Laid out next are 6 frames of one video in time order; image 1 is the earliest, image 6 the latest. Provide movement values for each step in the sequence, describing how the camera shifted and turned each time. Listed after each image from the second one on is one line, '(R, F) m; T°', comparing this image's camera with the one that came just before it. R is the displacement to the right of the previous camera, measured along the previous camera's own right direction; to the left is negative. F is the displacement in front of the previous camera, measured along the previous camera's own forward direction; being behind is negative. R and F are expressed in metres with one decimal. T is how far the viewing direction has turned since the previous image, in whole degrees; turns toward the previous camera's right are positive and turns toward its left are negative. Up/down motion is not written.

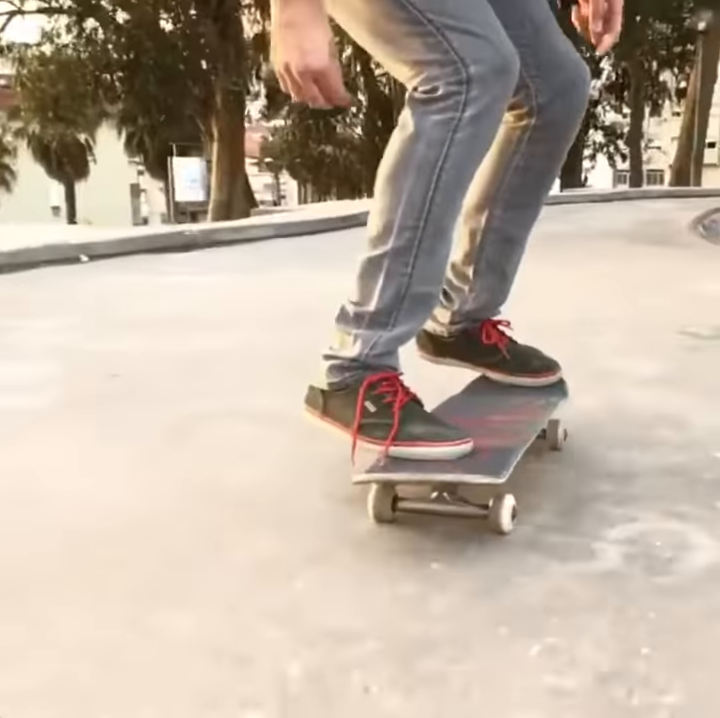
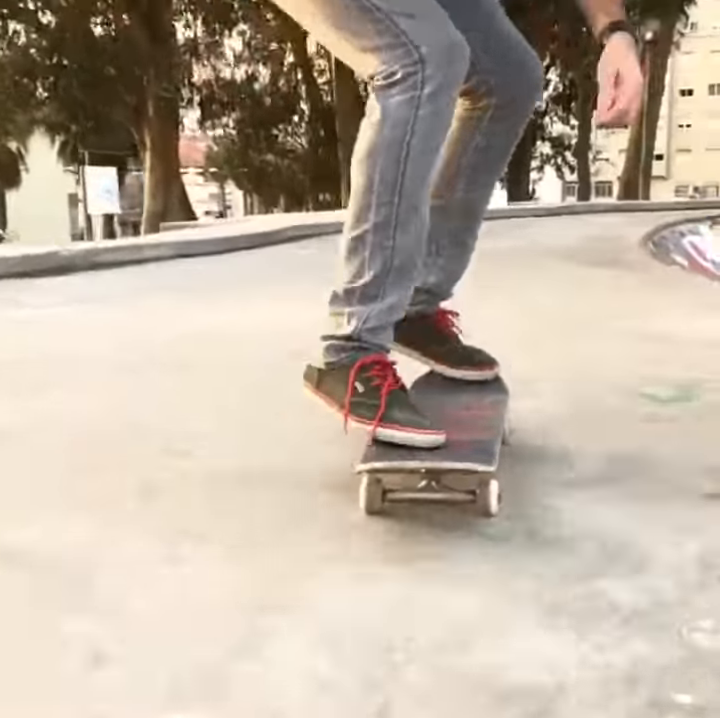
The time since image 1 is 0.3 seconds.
(-0.1, +0.2) m; +3°
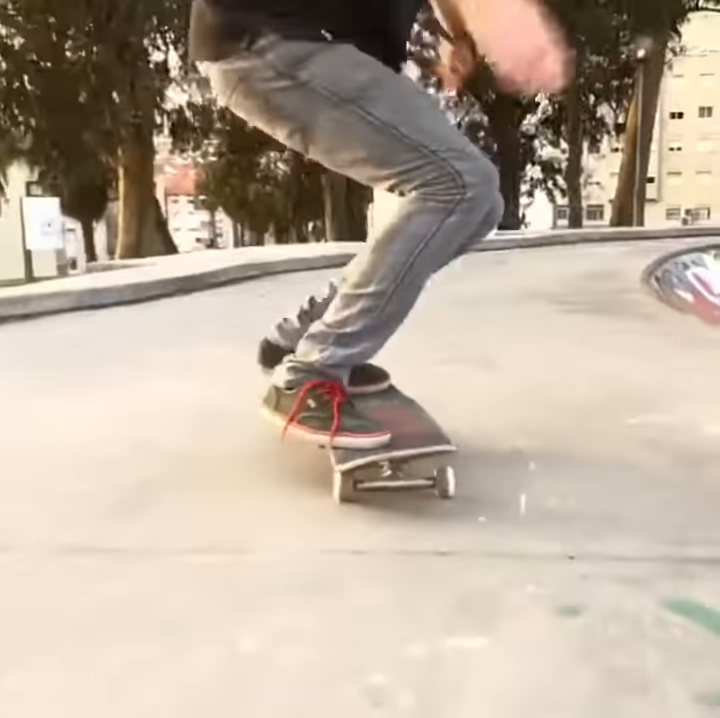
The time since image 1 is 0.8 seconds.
(+0.1, +0.5) m; 0°
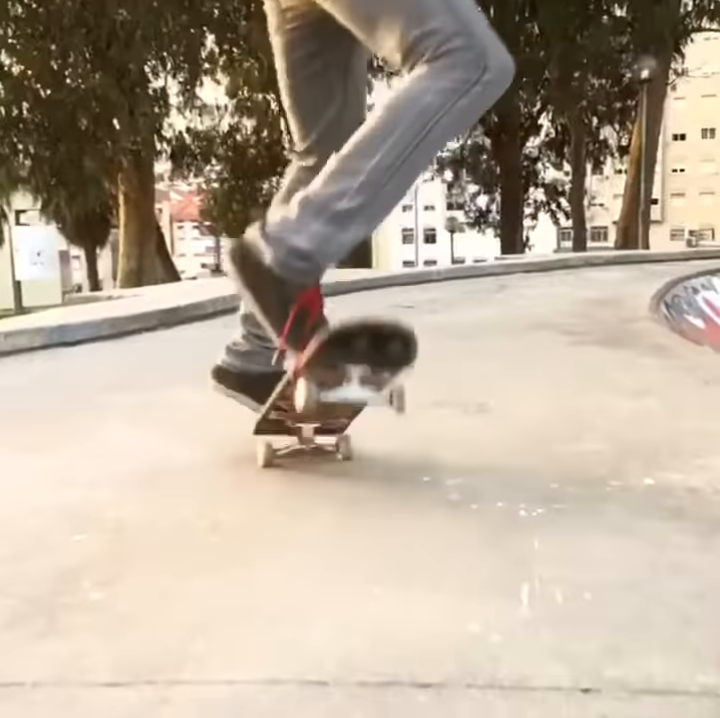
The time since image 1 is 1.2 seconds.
(0.0, +0.2) m; 0°
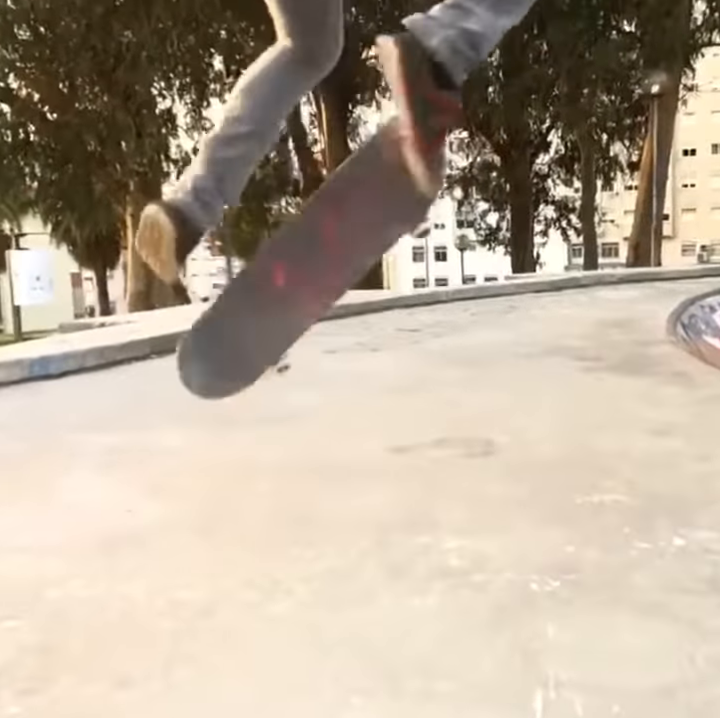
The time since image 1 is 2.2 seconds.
(0.0, +0.2) m; -1°
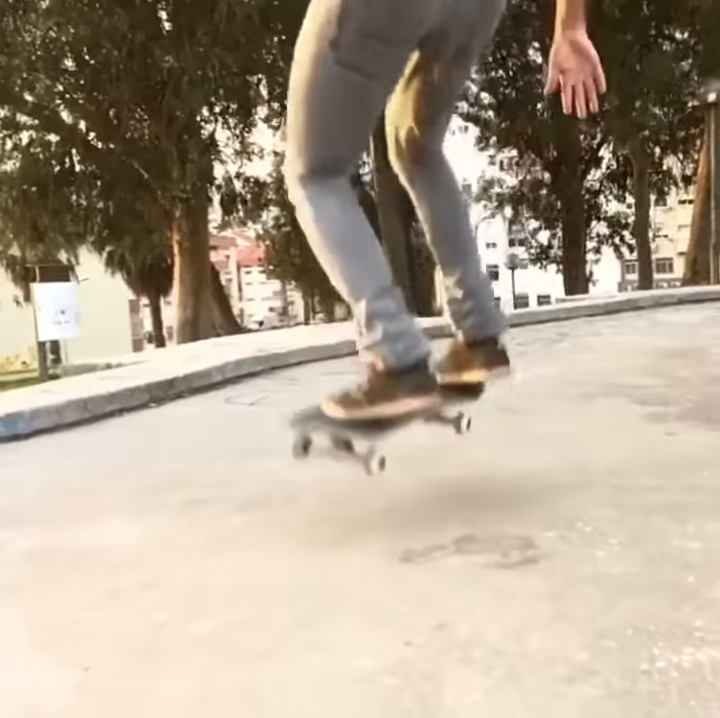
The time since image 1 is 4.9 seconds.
(+0.1, +0.5) m; -3°
